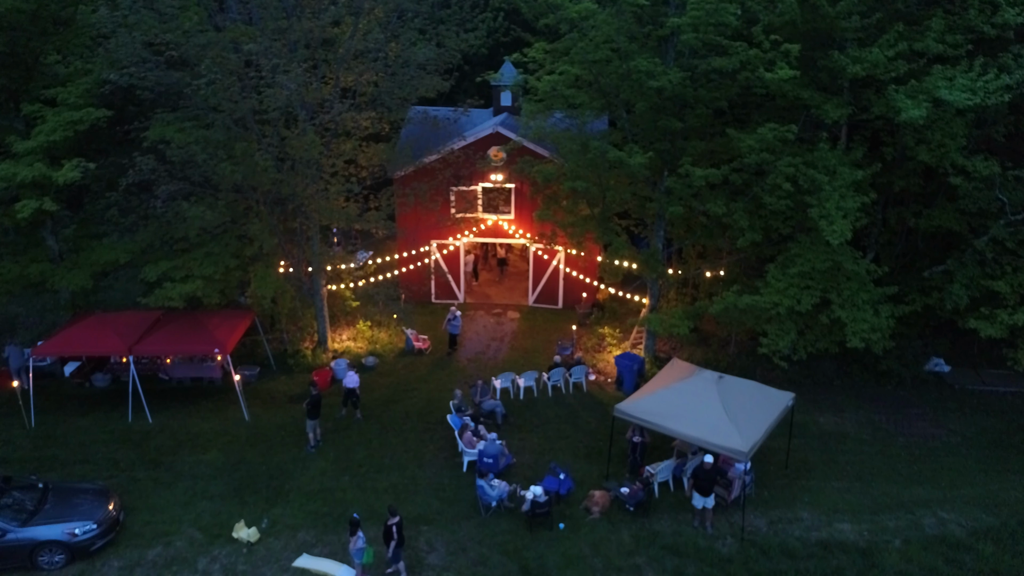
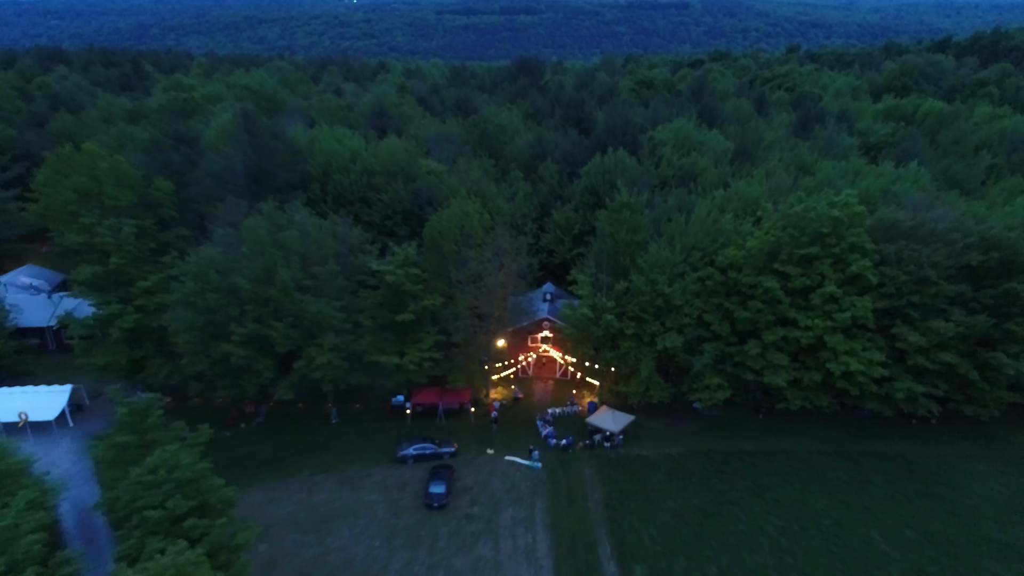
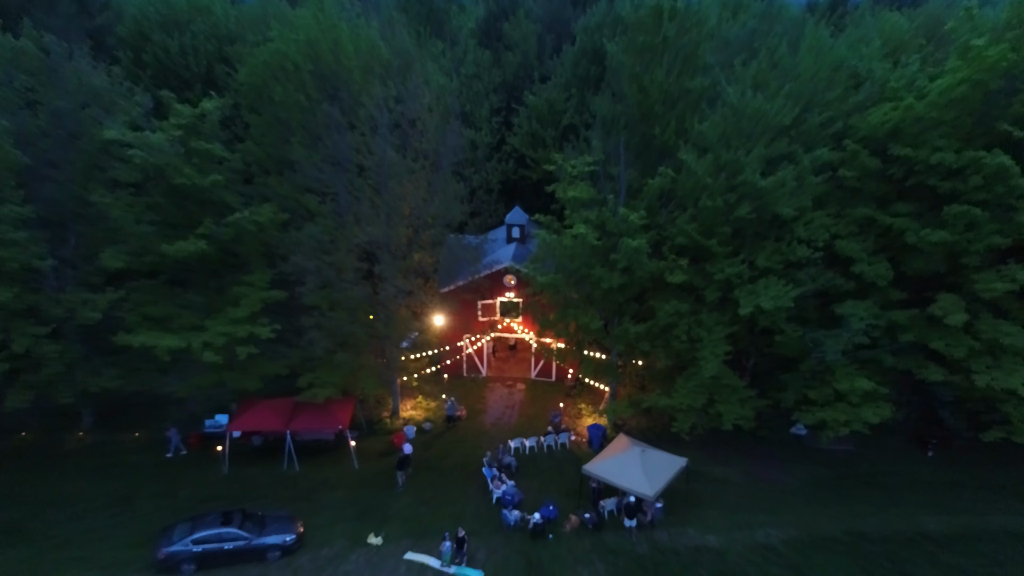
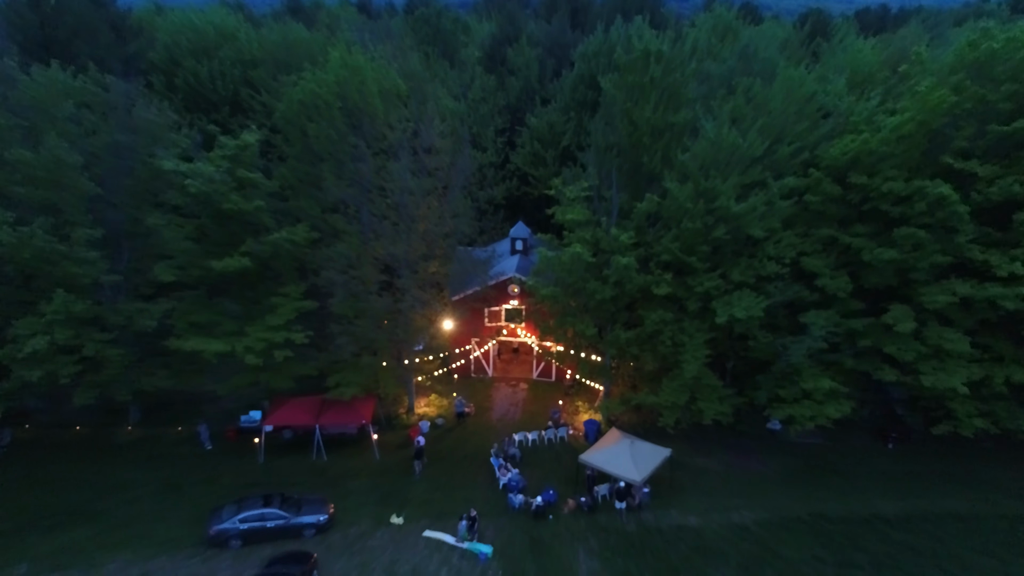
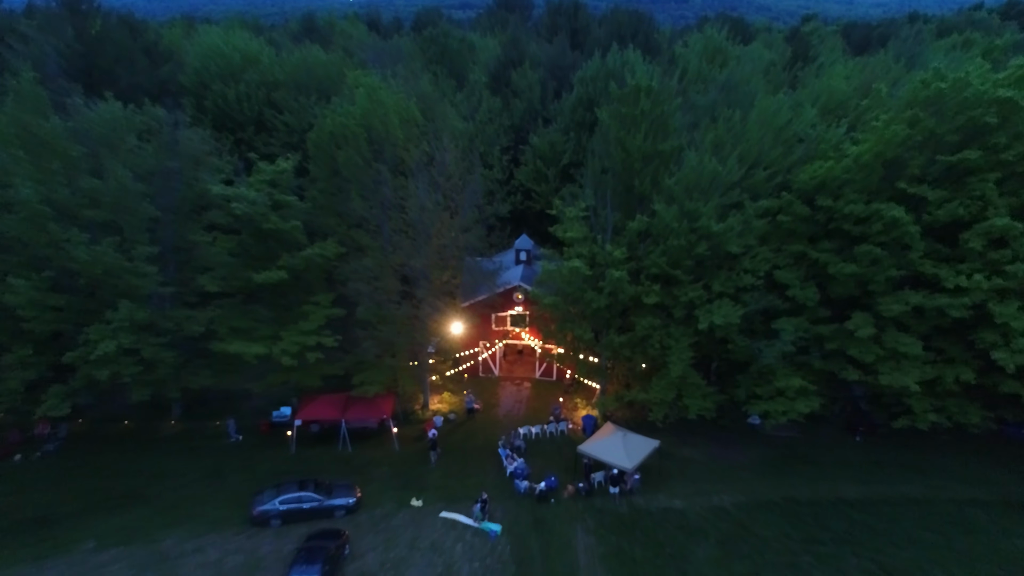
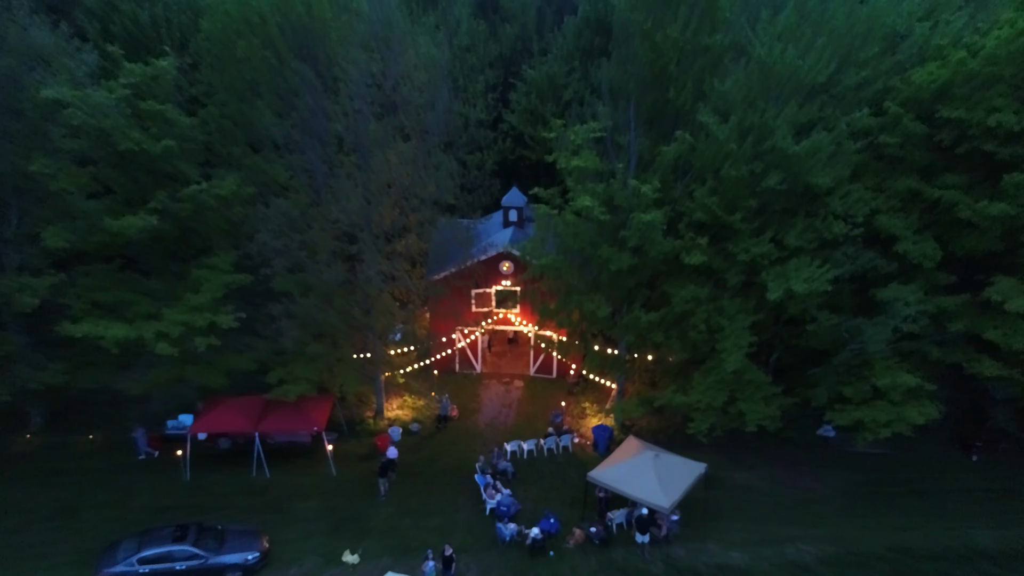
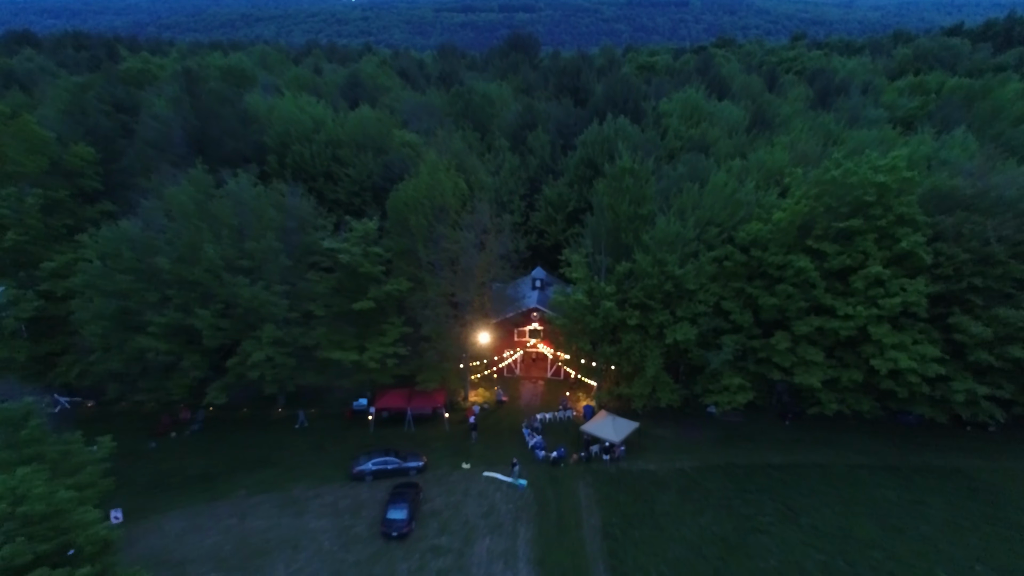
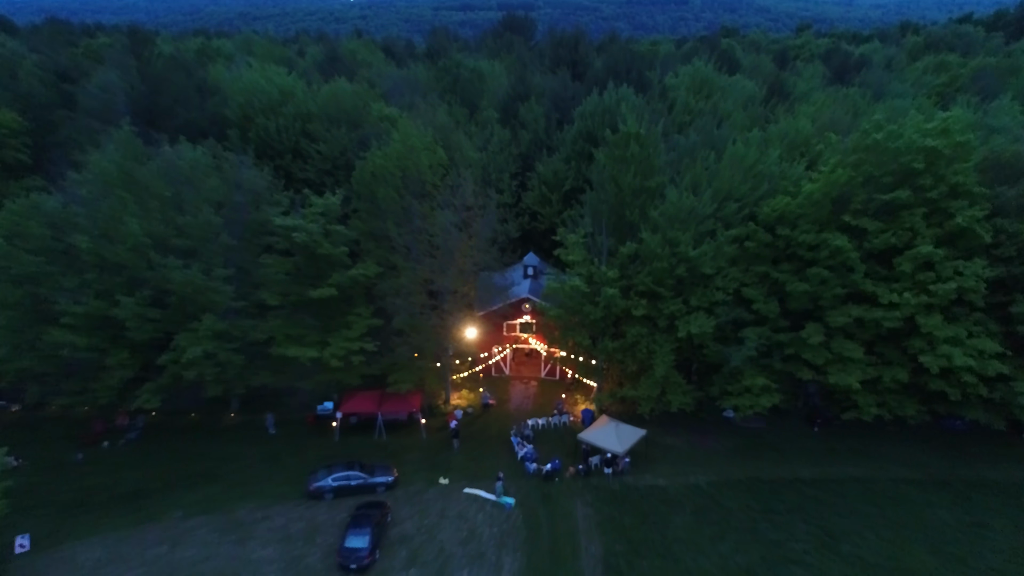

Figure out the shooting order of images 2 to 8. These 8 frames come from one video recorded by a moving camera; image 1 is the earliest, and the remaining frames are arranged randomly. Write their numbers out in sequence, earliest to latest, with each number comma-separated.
6, 3, 4, 5, 8, 7, 2
